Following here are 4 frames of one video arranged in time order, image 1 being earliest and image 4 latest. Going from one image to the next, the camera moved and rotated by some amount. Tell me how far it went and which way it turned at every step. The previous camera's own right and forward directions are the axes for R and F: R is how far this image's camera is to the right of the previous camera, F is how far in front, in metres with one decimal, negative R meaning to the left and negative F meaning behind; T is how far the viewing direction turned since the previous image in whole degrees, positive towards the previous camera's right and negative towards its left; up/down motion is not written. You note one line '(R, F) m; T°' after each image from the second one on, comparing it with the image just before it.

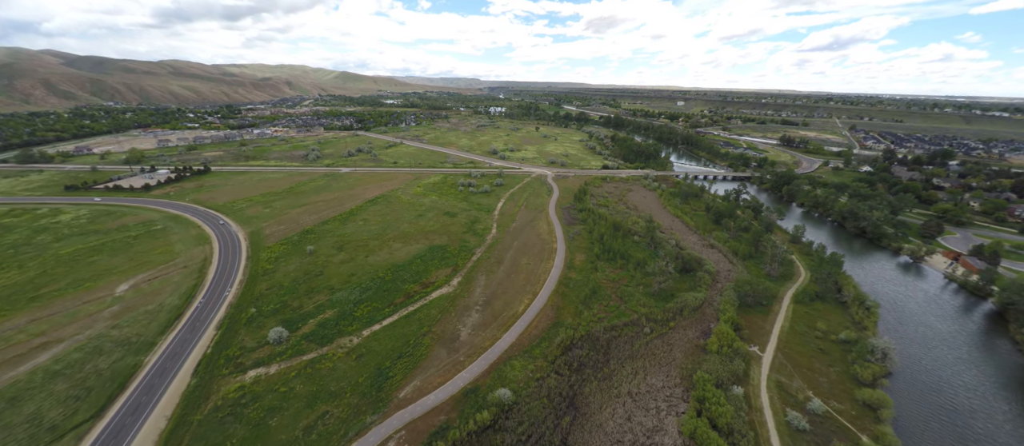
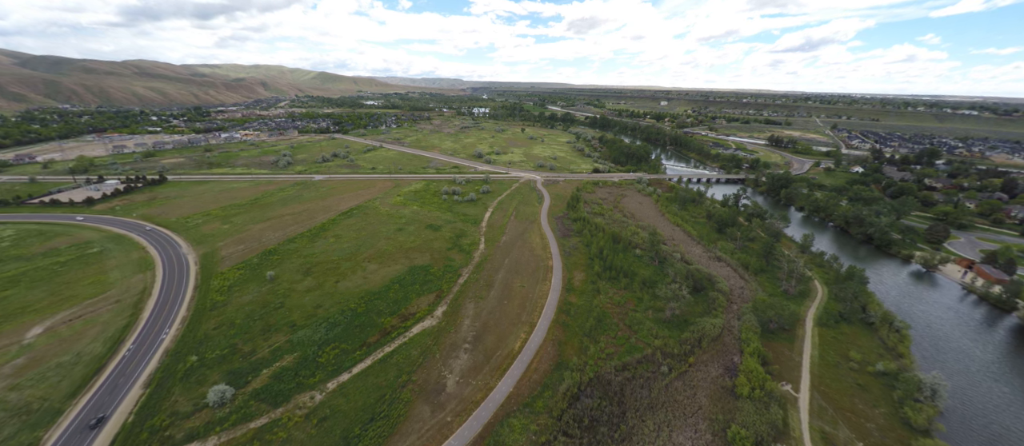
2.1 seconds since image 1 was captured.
(-0.6, +4.9) m; +3°
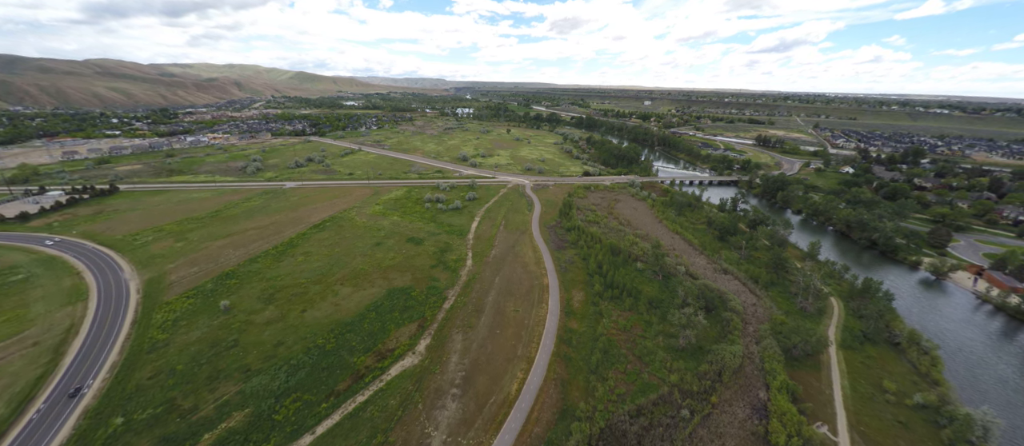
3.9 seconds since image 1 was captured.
(-0.5, +4.3) m; +3°
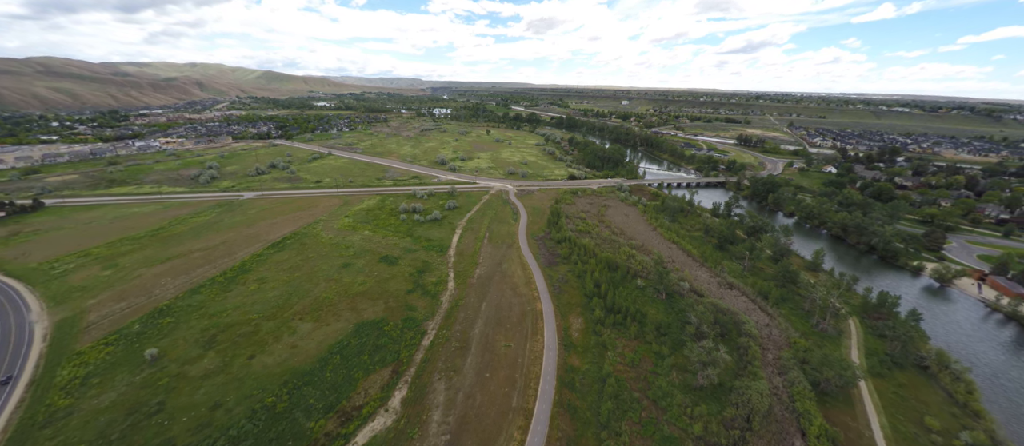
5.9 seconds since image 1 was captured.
(-0.6, +4.7) m; +3°
